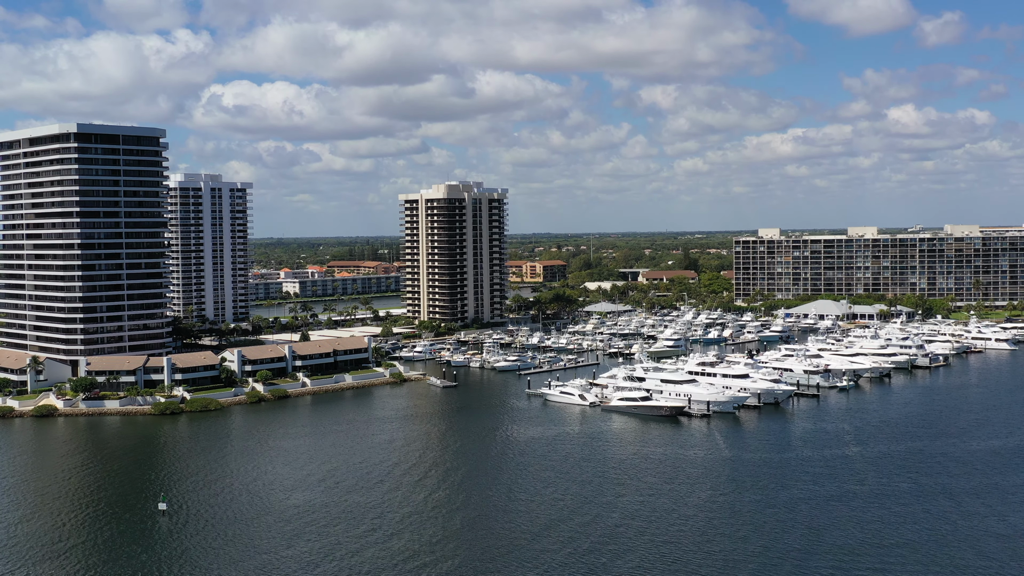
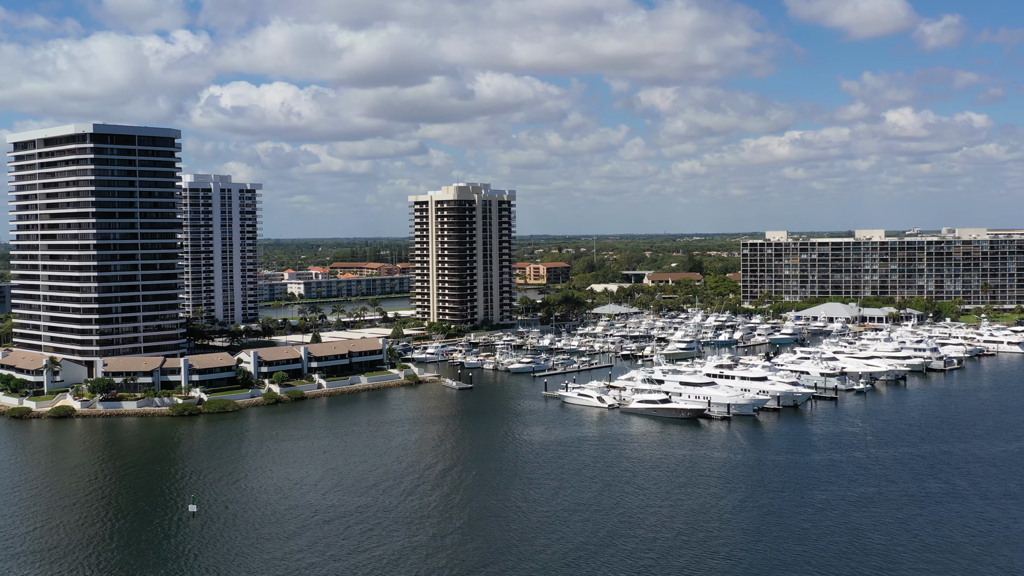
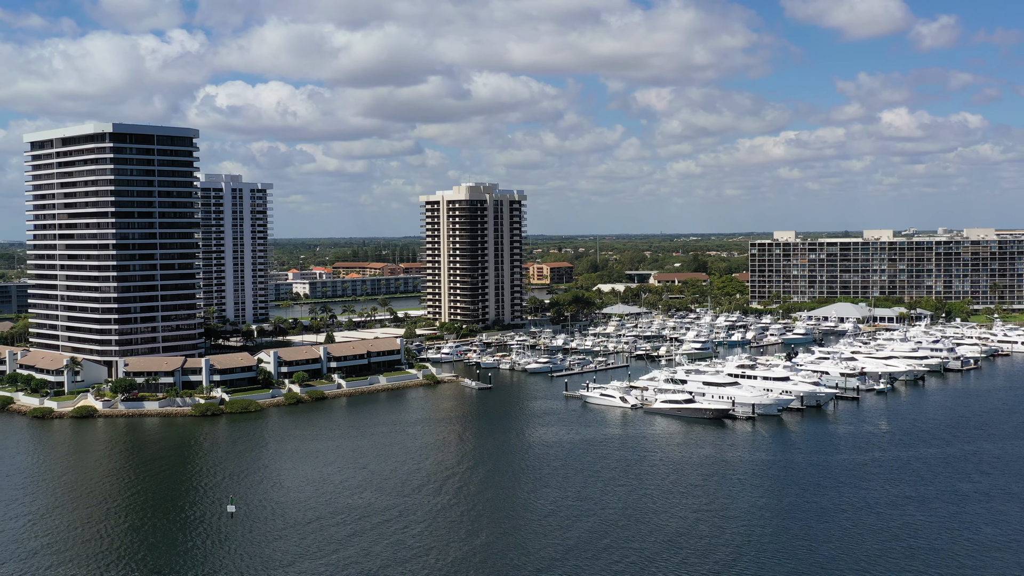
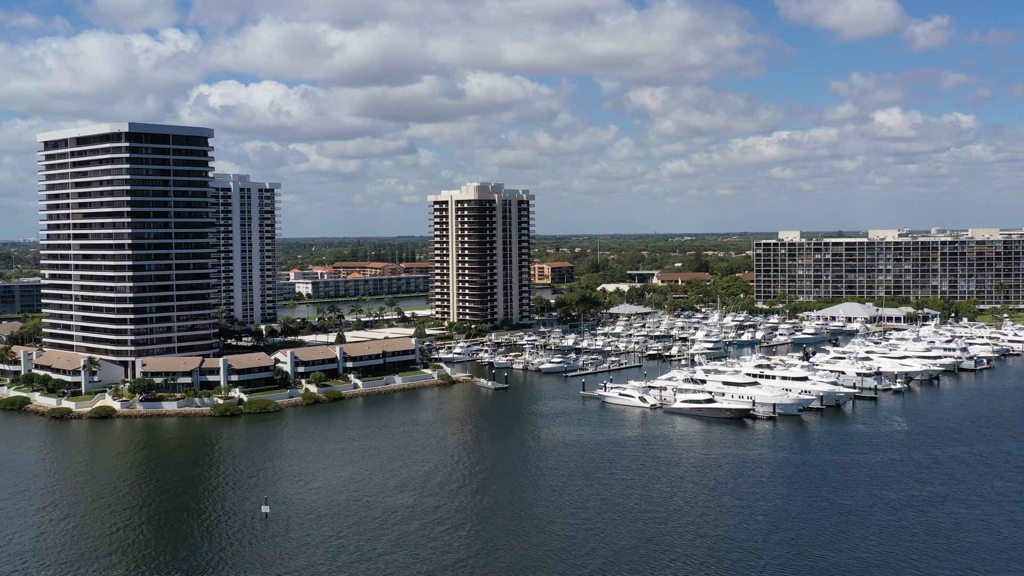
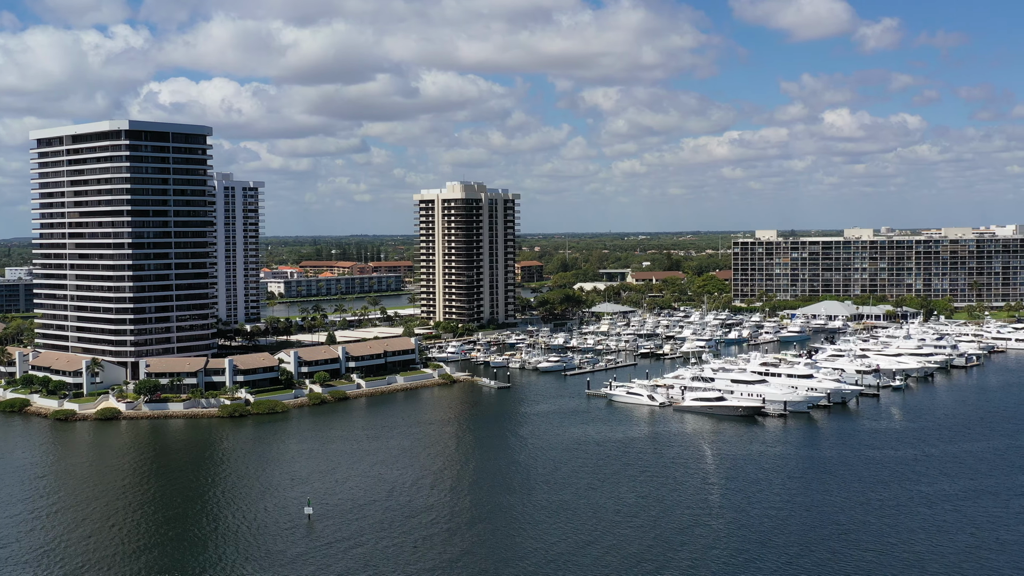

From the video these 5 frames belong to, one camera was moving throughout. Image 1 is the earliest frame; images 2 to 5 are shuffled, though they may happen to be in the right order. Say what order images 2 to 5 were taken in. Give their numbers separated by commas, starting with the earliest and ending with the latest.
2, 3, 4, 5
